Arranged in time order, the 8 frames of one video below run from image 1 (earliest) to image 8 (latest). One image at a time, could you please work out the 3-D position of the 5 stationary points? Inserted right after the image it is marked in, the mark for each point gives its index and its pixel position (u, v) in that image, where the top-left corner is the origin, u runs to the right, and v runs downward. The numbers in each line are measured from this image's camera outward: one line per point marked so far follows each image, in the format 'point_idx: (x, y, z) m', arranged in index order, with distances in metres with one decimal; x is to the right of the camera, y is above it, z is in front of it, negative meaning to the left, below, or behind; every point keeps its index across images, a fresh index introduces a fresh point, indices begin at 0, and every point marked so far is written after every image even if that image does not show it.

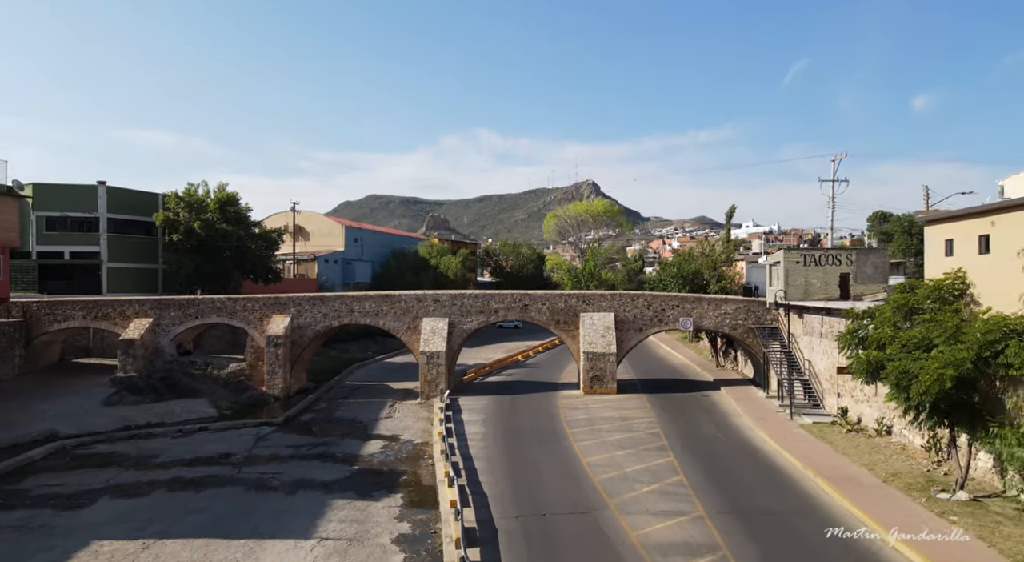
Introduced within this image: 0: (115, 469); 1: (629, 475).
0: (-10.4, -5.1, +19.0) m
1: (+2.7, -4.5, +16.8) m
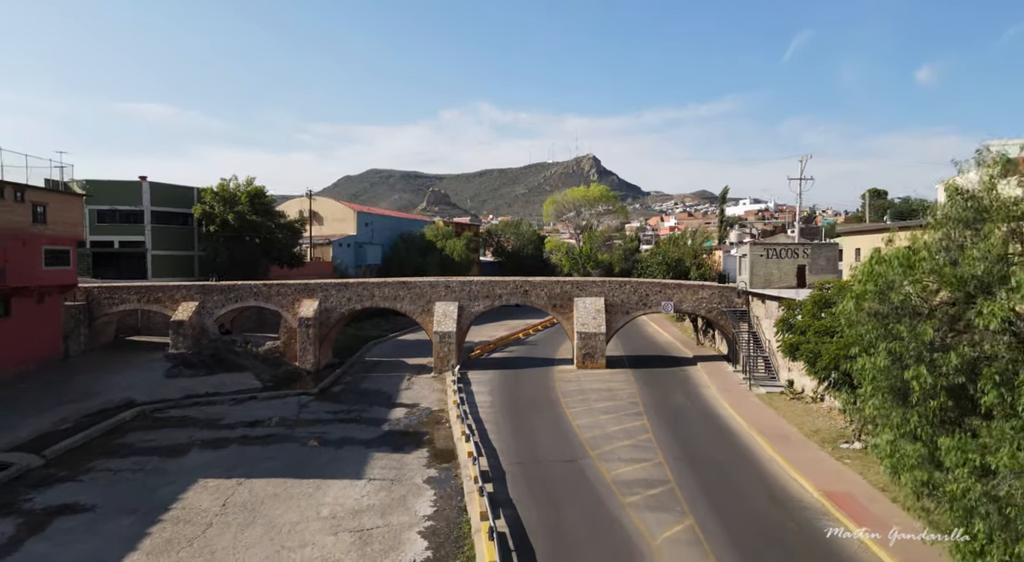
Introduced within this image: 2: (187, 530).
0: (-10.3, -4.9, +23.3) m
1: (+2.8, -4.5, +21.1) m
2: (-6.7, -5.1, +14.8) m
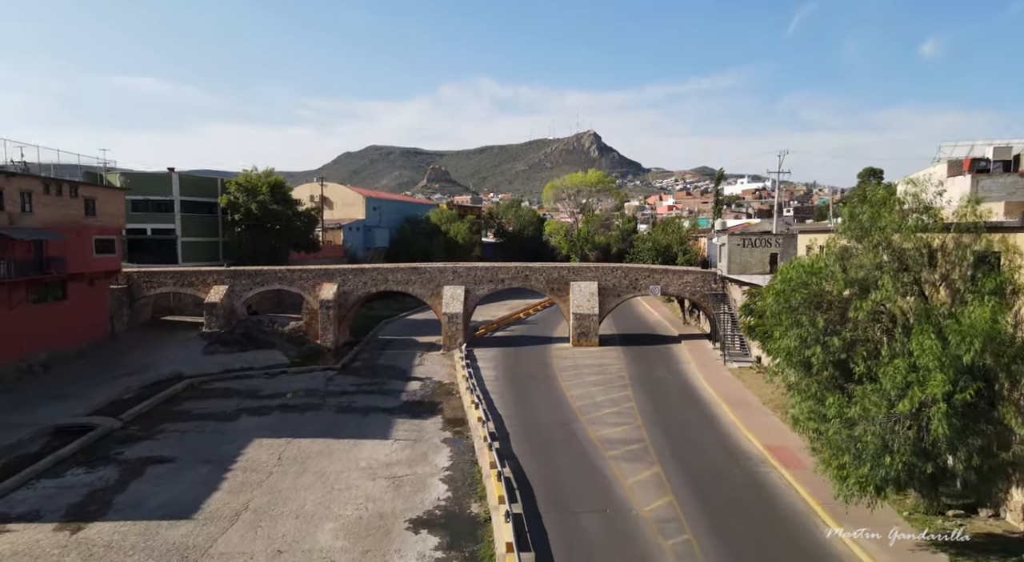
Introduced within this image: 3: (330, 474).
0: (-10.2, -4.5, +26.8) m
1: (+2.9, -4.1, +24.6) m
2: (-6.6, -5.0, +18.4) m
3: (-4.7, -5.0, +18.7) m
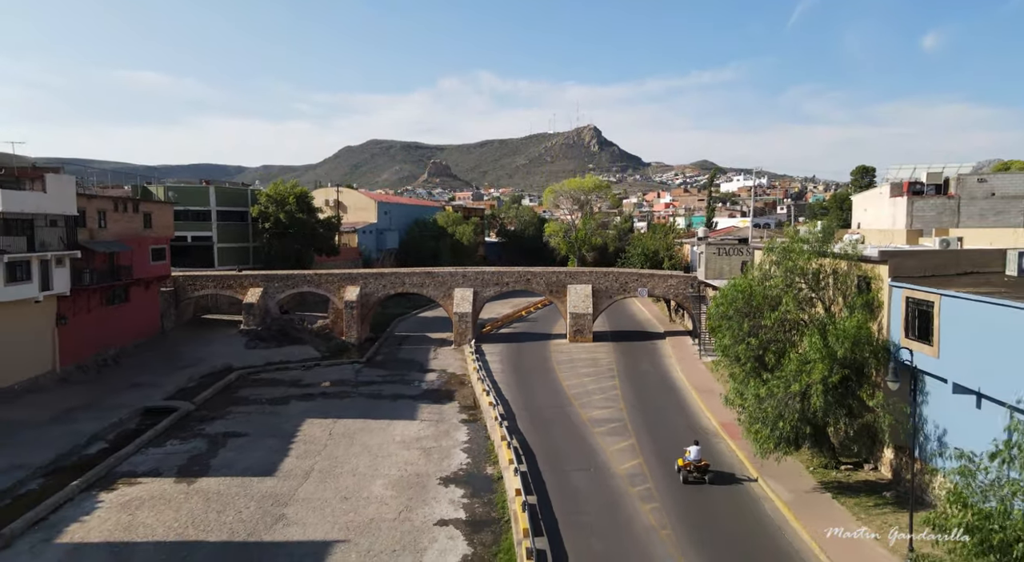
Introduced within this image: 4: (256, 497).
0: (-10.1, -4.8, +31.6) m
1: (+3.1, -4.4, +29.3) m
2: (-6.4, -5.3, +23.1) m
3: (-4.5, -5.4, +23.4) m
4: (-6.6, -5.6, +18.6) m
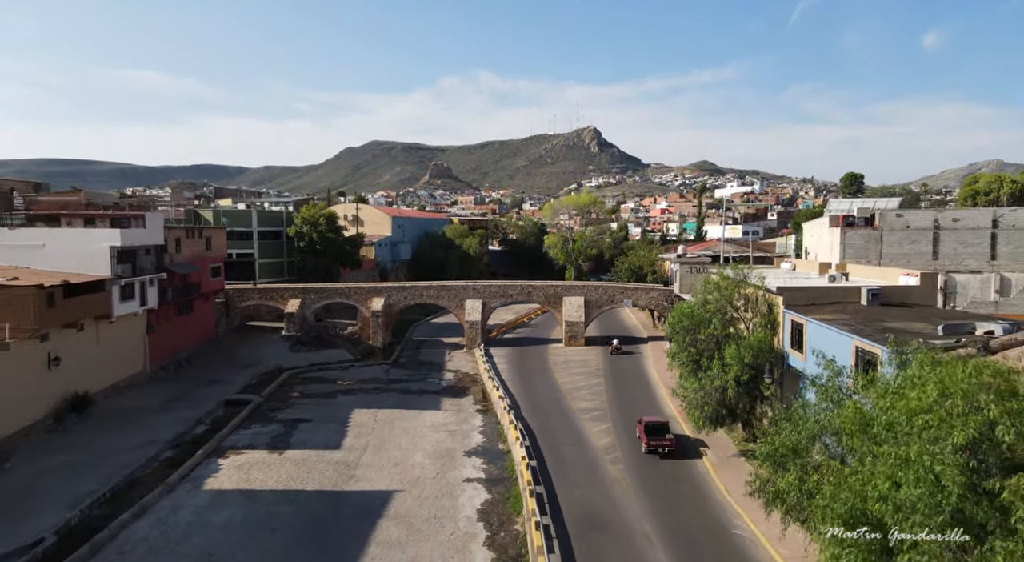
0: (-9.8, -5.6, +38.4) m
1: (+3.3, -5.3, +36.2) m
2: (-6.2, -6.2, +30.0) m
3: (-4.3, -6.2, +30.3) m
4: (-6.4, -6.5, +25.4) m
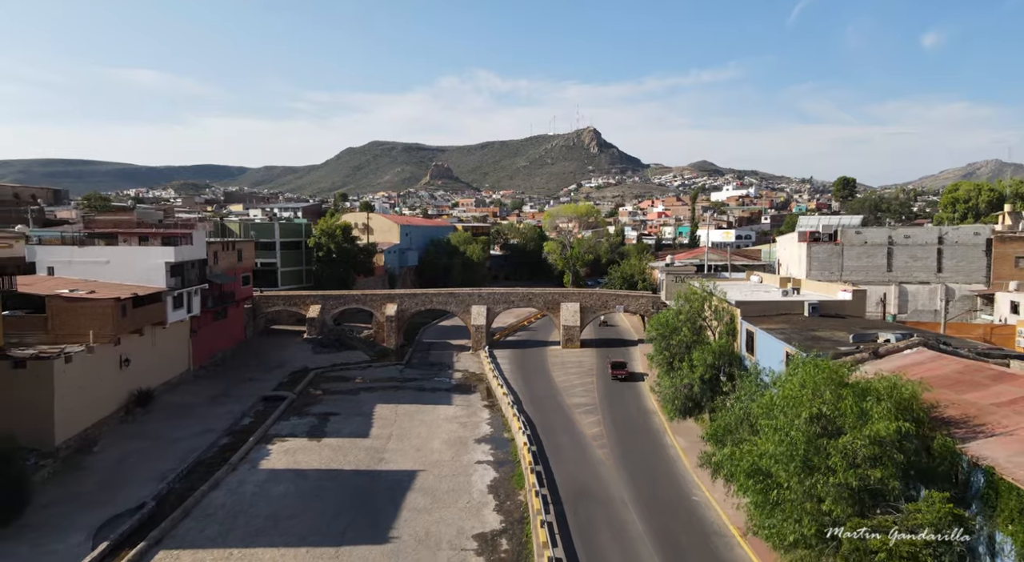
0: (-9.7, -6.2, +43.1) m
1: (+3.5, -5.8, +40.8) m
2: (-6.0, -6.7, +34.6) m
3: (-4.2, -6.8, +34.9) m
4: (-6.2, -7.0, +30.0) m
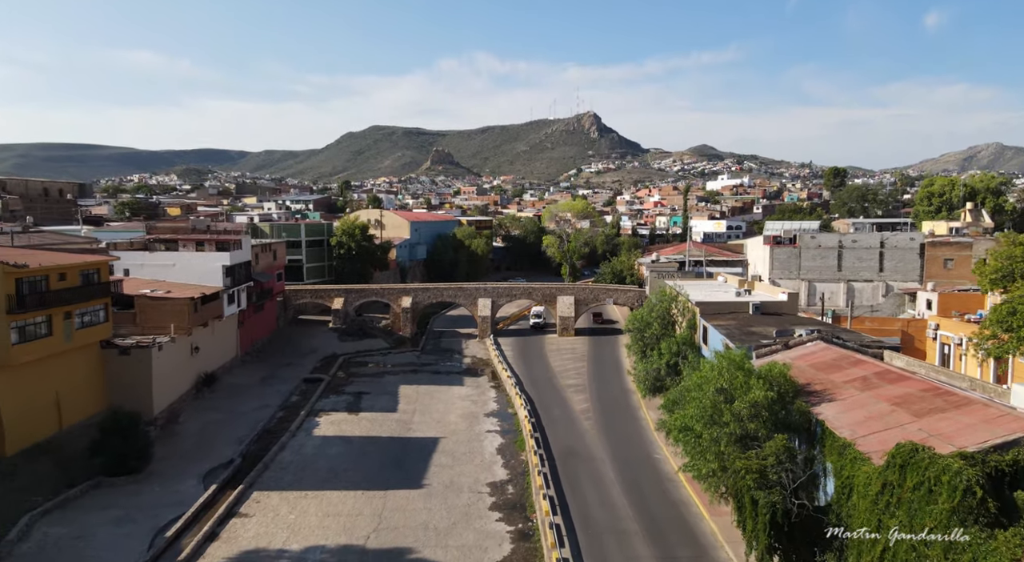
0: (-9.5, -6.0, +49.8) m
1: (+3.6, -5.7, +47.6) m
2: (-5.9, -6.8, +41.4) m
3: (-4.0, -6.8, +41.7) m
4: (-6.1, -7.2, +36.8) m
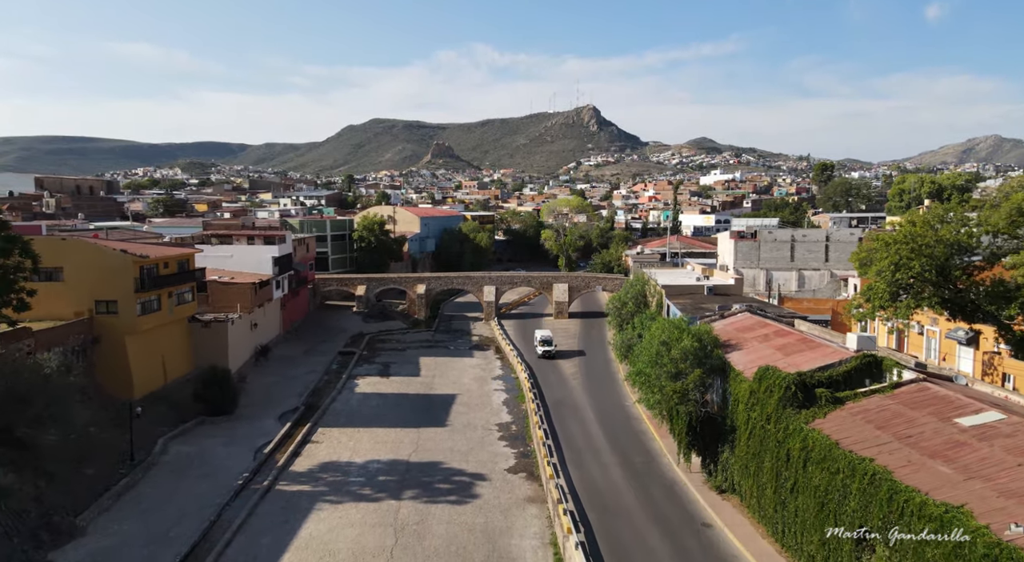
0: (-9.4, -5.1, +58.2) m
1: (+3.8, -4.9, +56.0) m
2: (-5.7, -6.0, +49.8) m
3: (-3.8, -6.0, +50.1) m
4: (-5.9, -6.4, +45.2) m
